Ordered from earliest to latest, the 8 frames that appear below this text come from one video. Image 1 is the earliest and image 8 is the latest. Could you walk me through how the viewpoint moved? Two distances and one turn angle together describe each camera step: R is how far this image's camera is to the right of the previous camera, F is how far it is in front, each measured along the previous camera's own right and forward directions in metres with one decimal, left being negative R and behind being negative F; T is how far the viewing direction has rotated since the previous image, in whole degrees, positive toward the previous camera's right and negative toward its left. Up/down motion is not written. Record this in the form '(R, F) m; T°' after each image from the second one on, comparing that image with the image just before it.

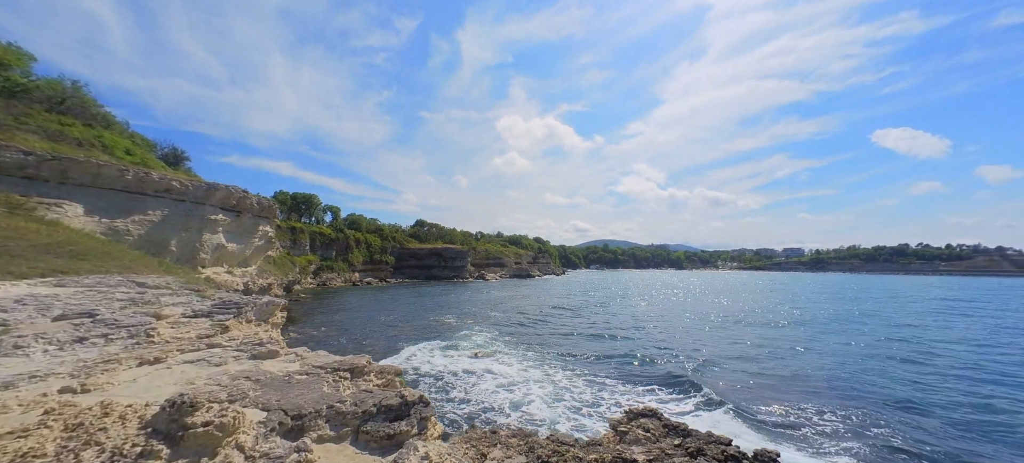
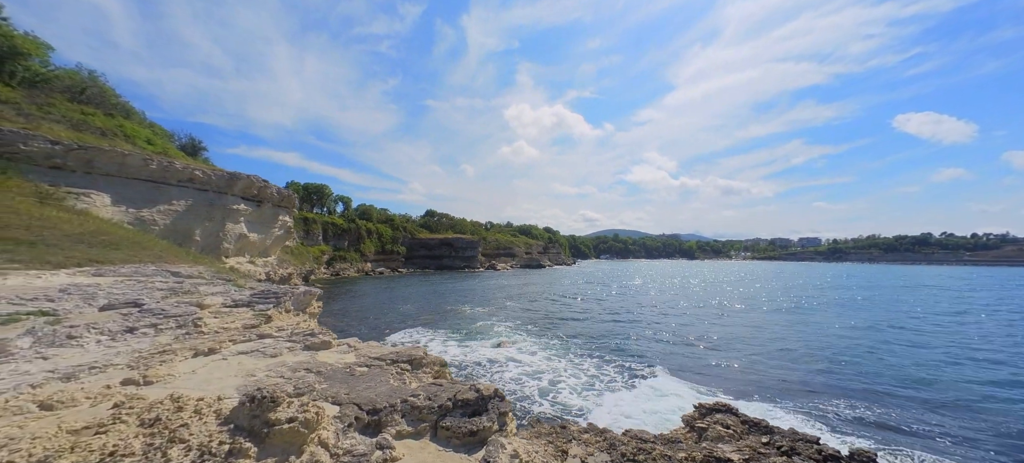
(-1.1, +0.3) m; -1°
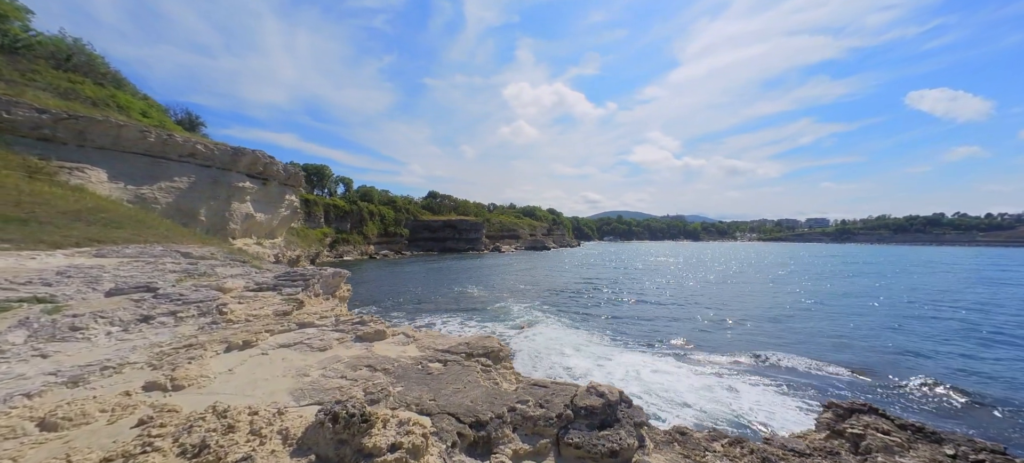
(-1.5, +1.2) m; 0°
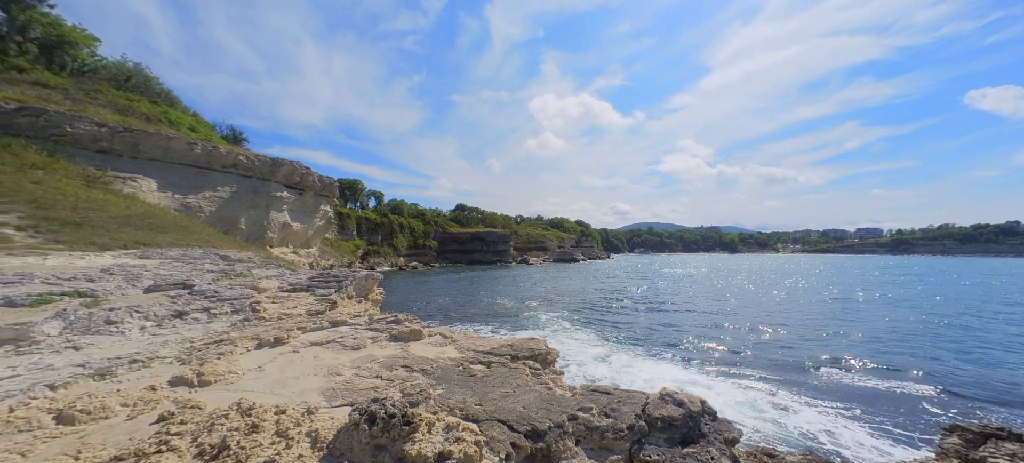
(-0.3, +0.5) m; -4°
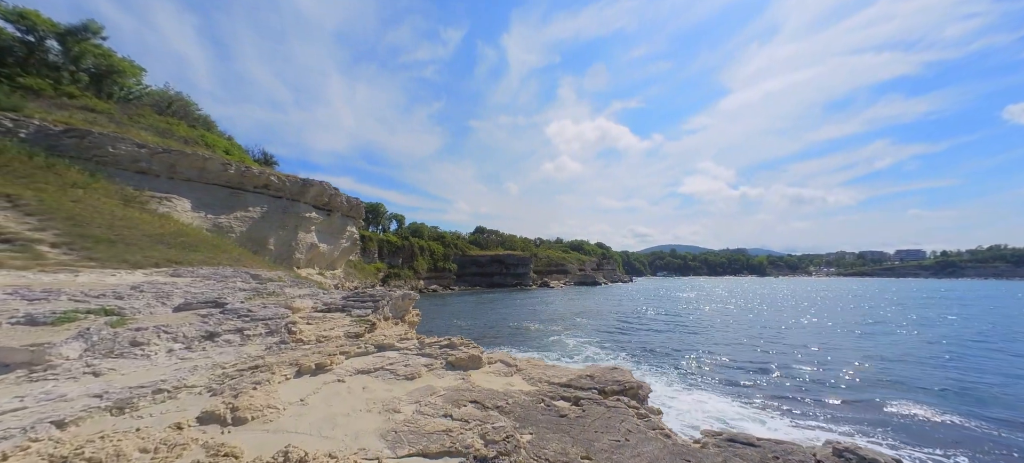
(-0.8, +0.7) m; -3°
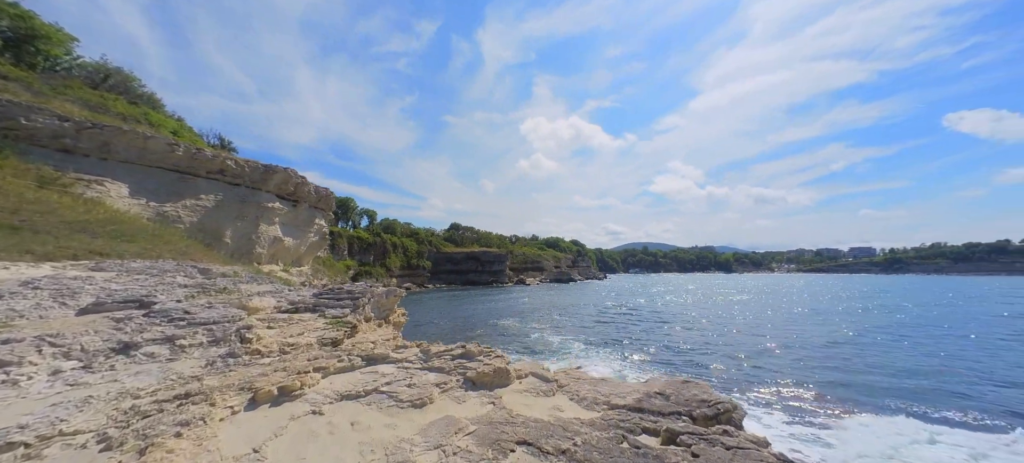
(-0.6, +1.2) m; +4°
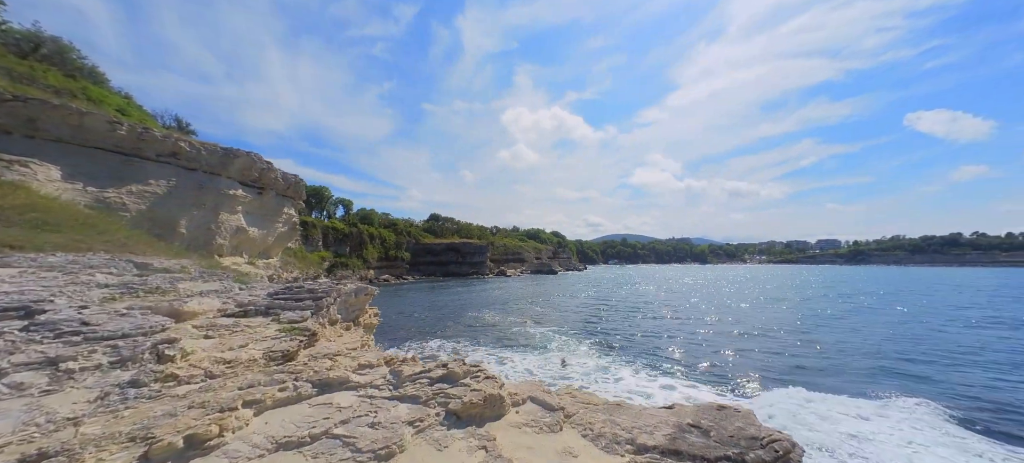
(-0.1, +0.8) m; +3°
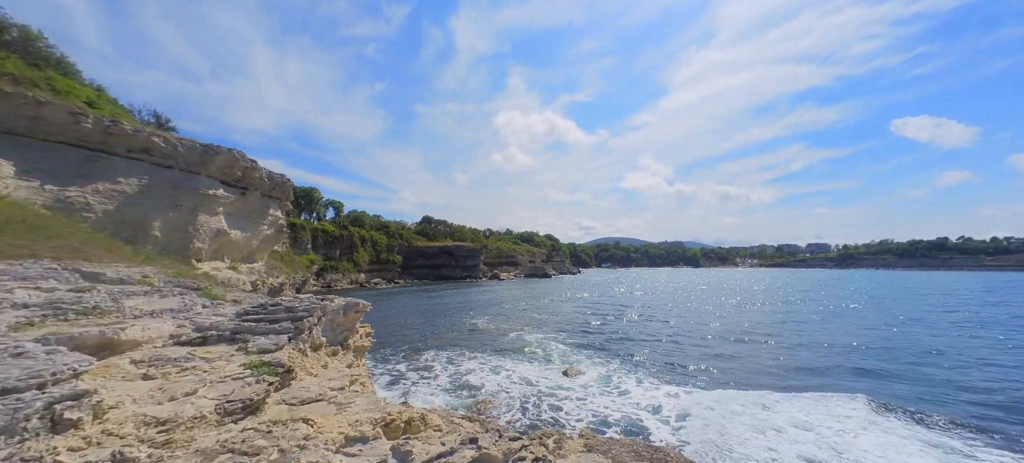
(-0.4, +0.9) m; +1°
